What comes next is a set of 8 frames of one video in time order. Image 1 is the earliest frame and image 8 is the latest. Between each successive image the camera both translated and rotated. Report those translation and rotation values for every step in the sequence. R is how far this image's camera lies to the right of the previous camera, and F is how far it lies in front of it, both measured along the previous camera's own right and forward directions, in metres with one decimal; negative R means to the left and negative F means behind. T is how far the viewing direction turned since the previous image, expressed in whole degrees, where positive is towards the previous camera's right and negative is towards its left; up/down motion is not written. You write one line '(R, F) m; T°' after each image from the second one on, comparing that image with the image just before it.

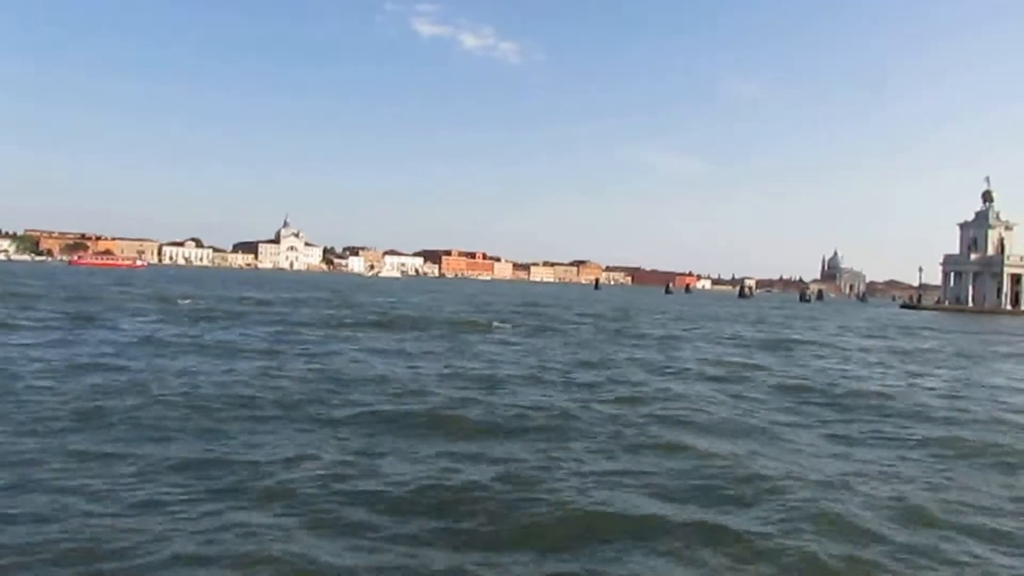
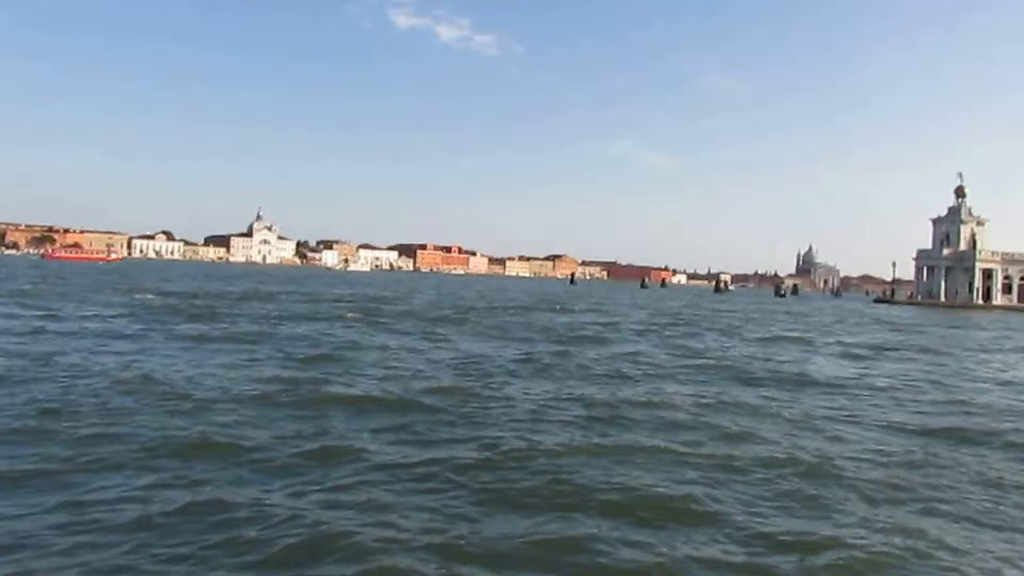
(+0.4, +0.5) m; +1°
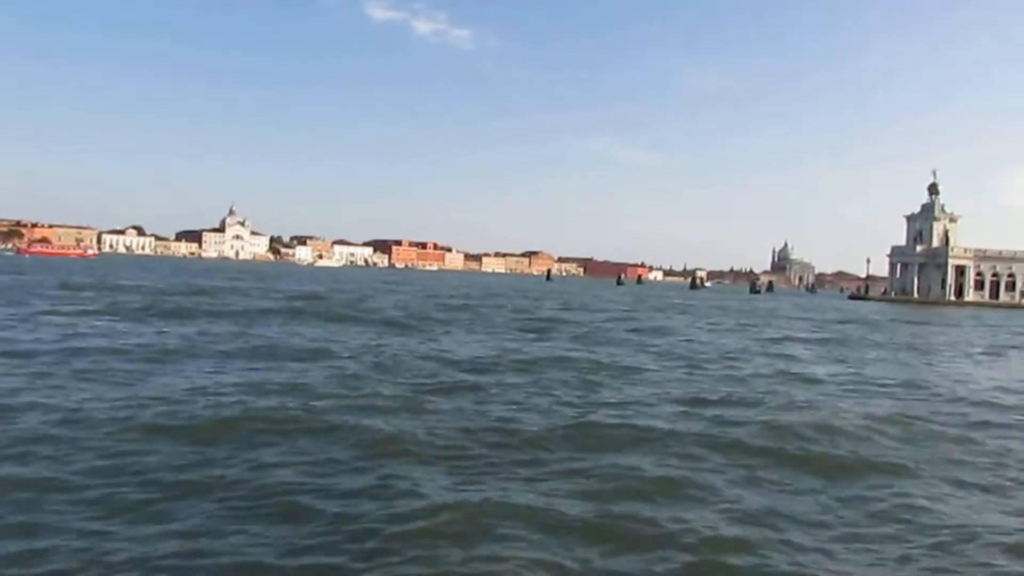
(+0.3, +0.4) m; +1°
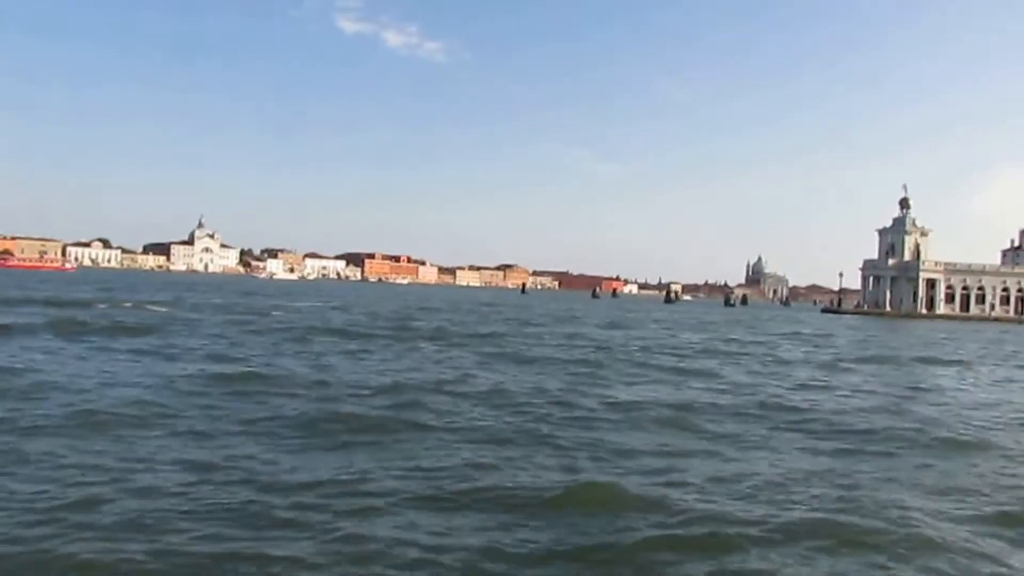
(+0.1, +1.0) m; +2°
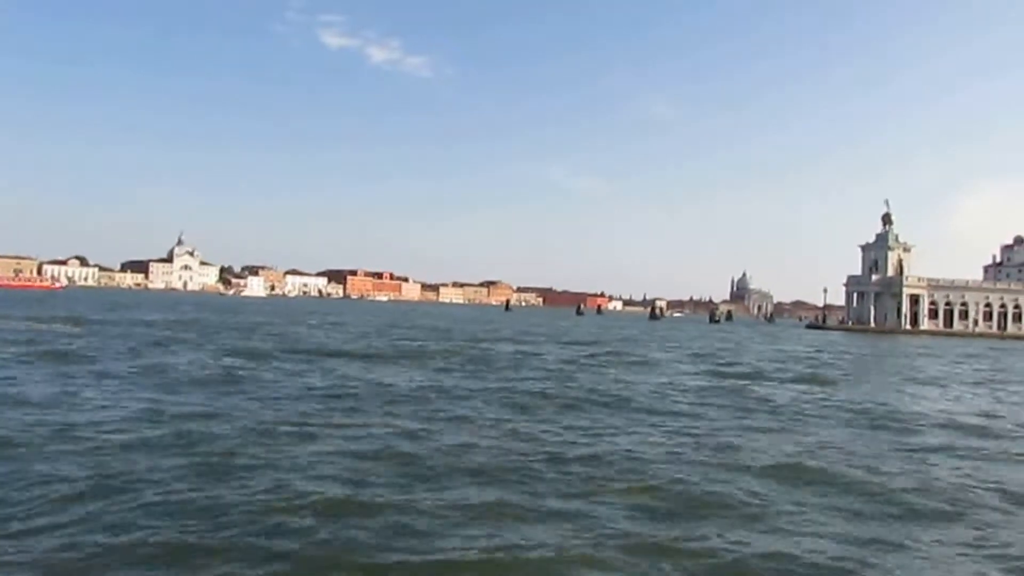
(+0.2, +0.8) m; +1°
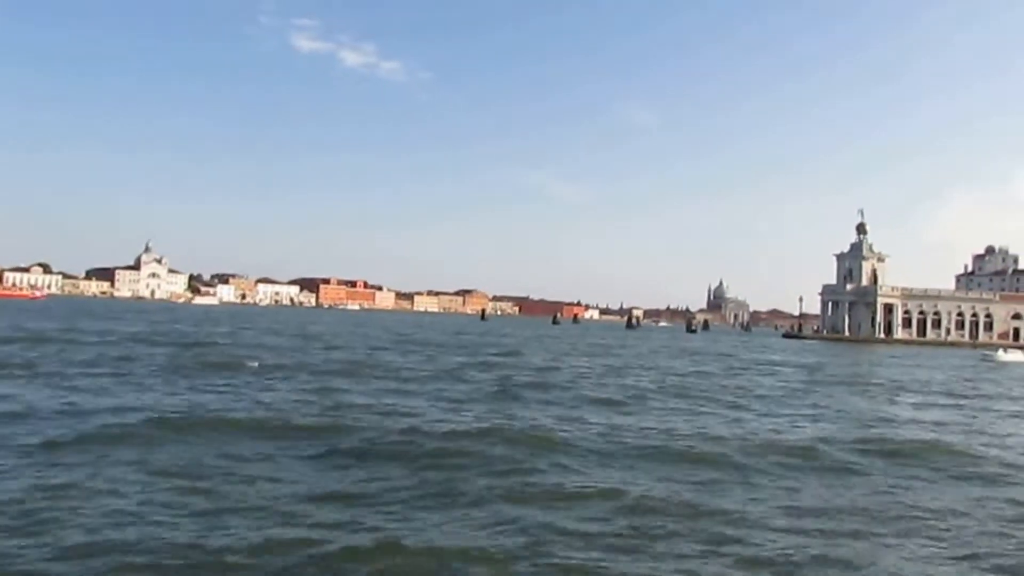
(0.0, +1.4) m; +2°
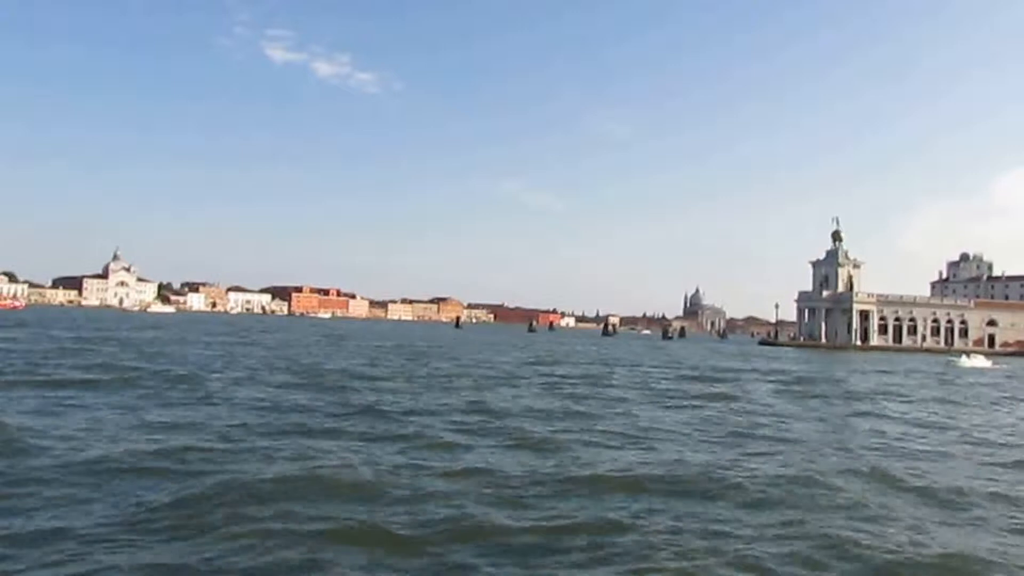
(+1.0, +0.5) m; +1°
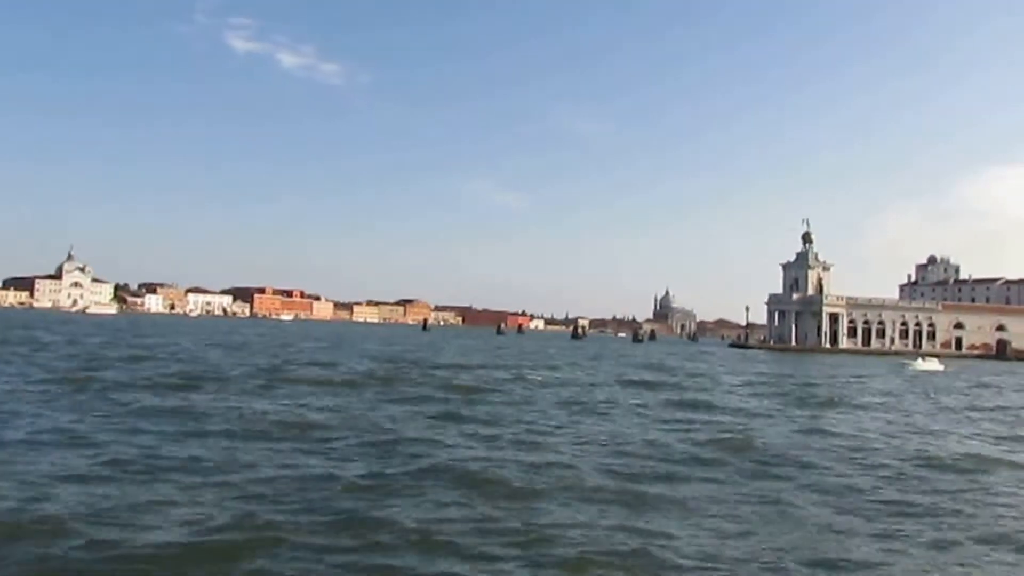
(+0.6, +1.7) m; +2°
